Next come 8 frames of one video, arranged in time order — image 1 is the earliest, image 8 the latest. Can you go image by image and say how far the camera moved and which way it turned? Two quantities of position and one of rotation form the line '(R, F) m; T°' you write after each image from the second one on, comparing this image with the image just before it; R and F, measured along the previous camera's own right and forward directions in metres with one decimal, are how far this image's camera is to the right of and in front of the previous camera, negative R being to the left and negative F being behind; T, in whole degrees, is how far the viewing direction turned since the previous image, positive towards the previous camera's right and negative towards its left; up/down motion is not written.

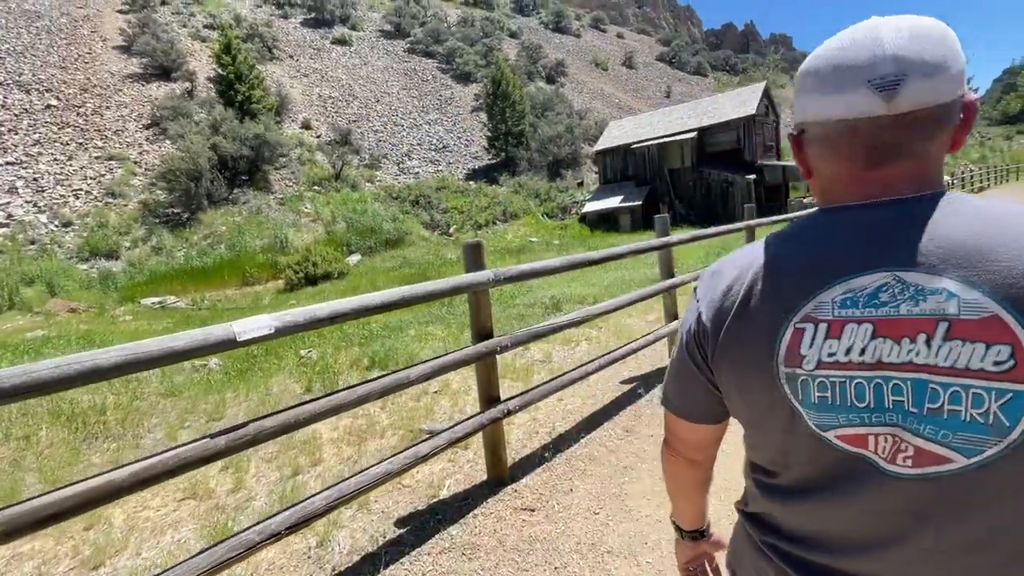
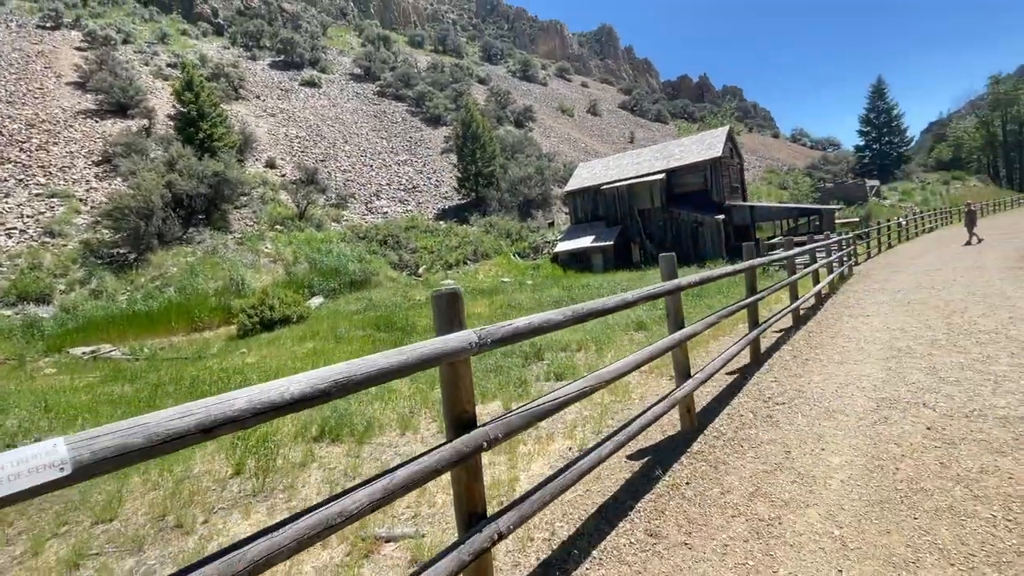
(-0.1, +0.7) m; +4°
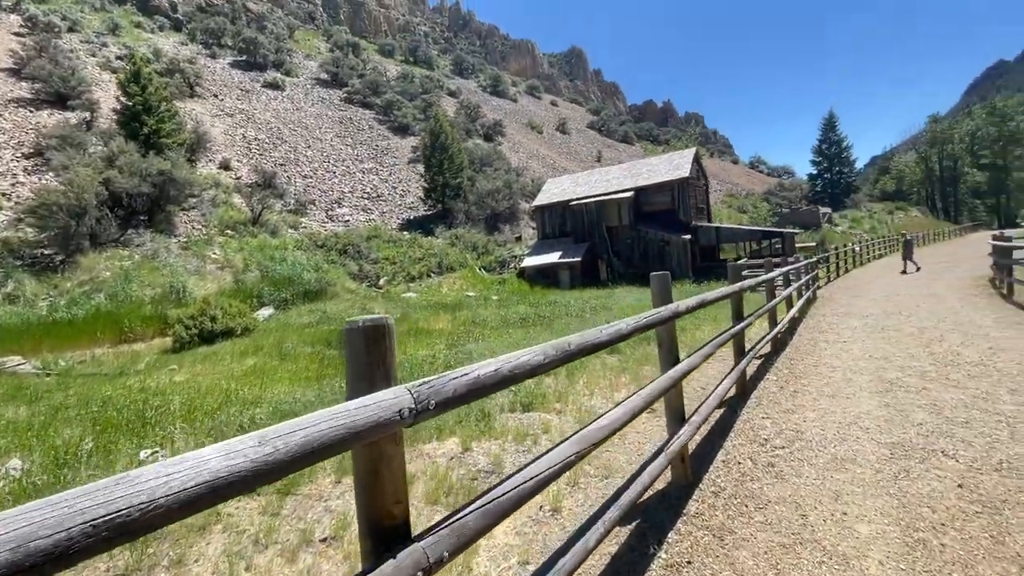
(0.0, +0.6) m; +4°
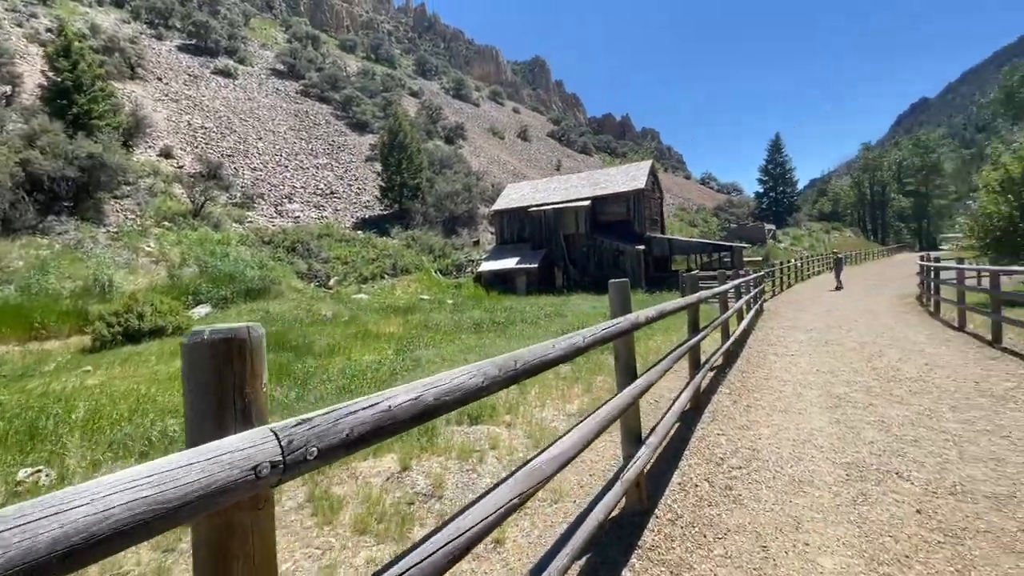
(+0.1, +0.3) m; +5°
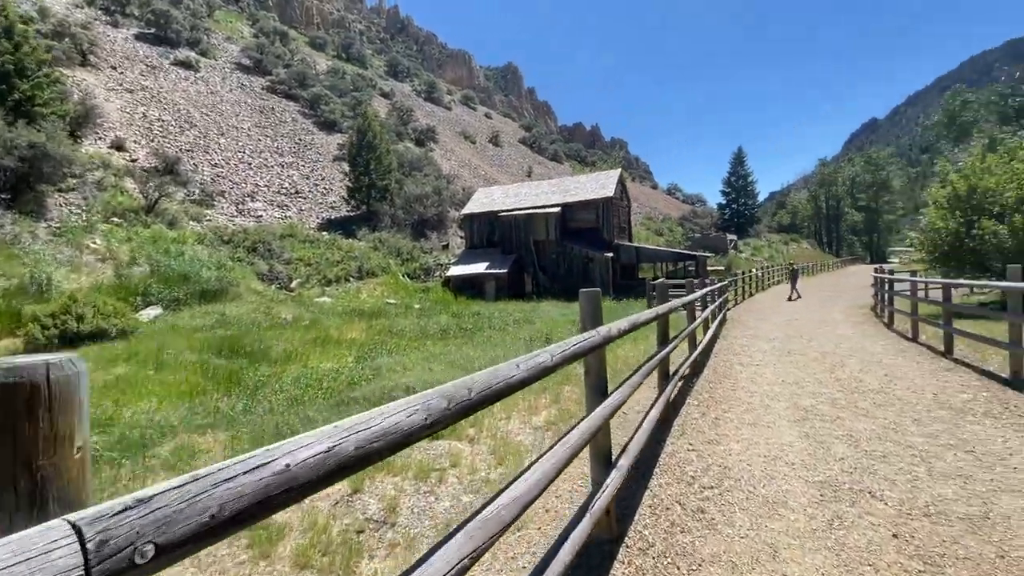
(0.0, +0.2) m; +4°
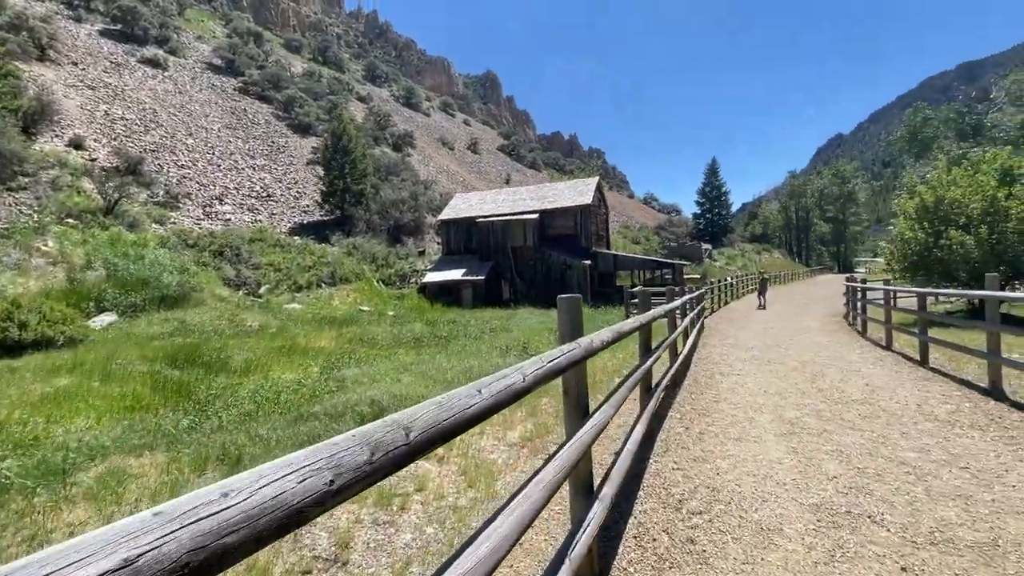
(0.0, +0.3) m; +3°
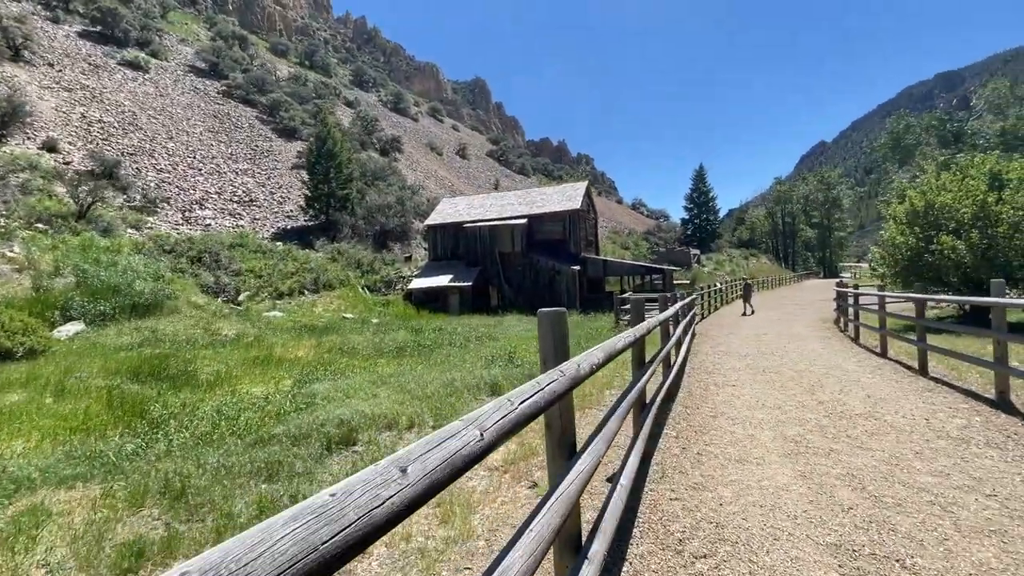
(+0.1, +0.4) m; +1°
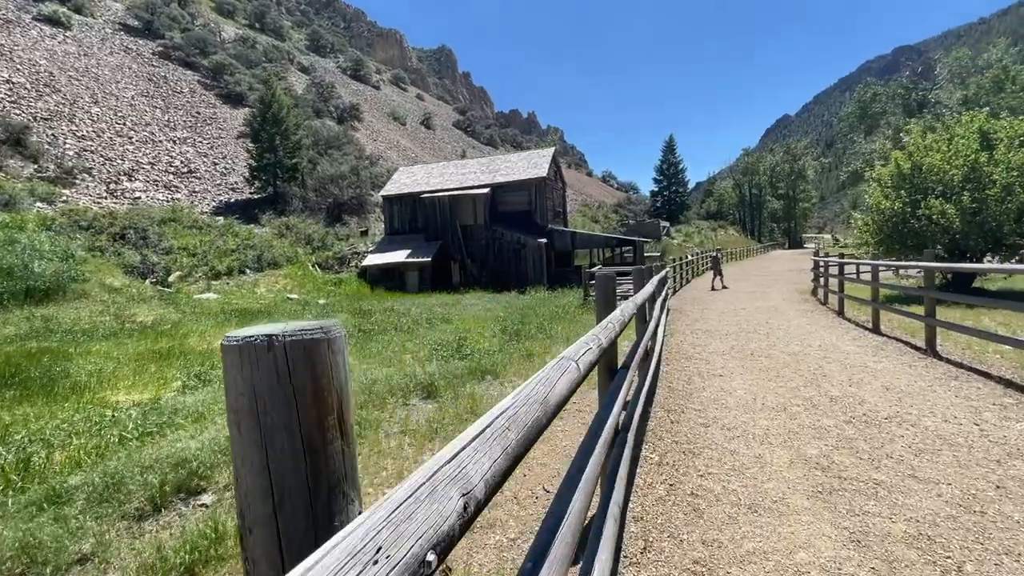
(+0.4, +1.3) m; +3°
